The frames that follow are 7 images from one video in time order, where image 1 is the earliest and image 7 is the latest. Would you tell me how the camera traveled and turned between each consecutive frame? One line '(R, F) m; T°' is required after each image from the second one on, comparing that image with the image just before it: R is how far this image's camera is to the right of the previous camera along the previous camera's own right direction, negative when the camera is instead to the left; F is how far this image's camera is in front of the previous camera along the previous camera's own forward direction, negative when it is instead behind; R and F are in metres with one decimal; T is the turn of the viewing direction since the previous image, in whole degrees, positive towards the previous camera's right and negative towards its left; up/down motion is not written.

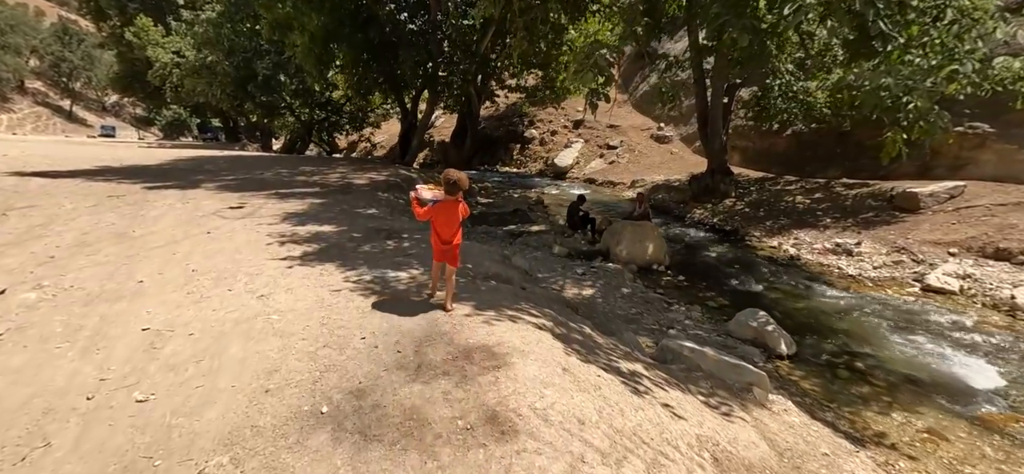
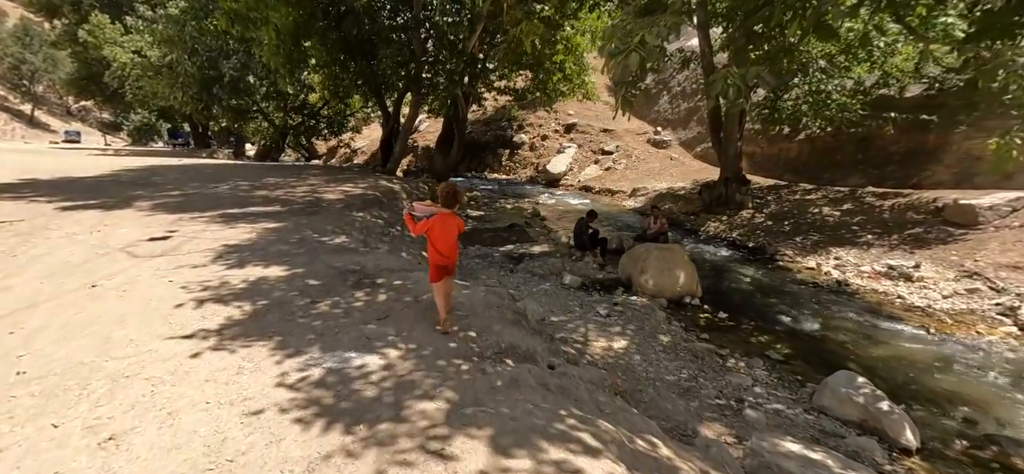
(-0.3, +1.6) m; +2°
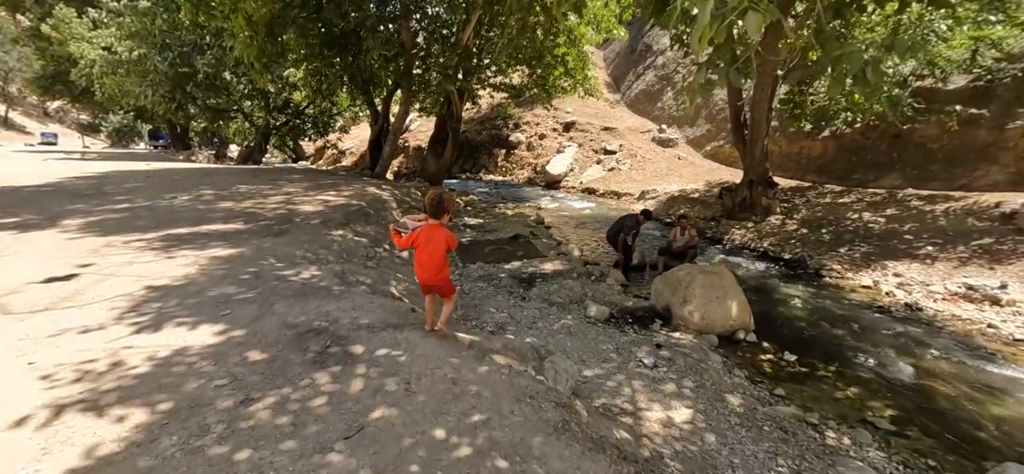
(-0.3, +1.4) m; +1°
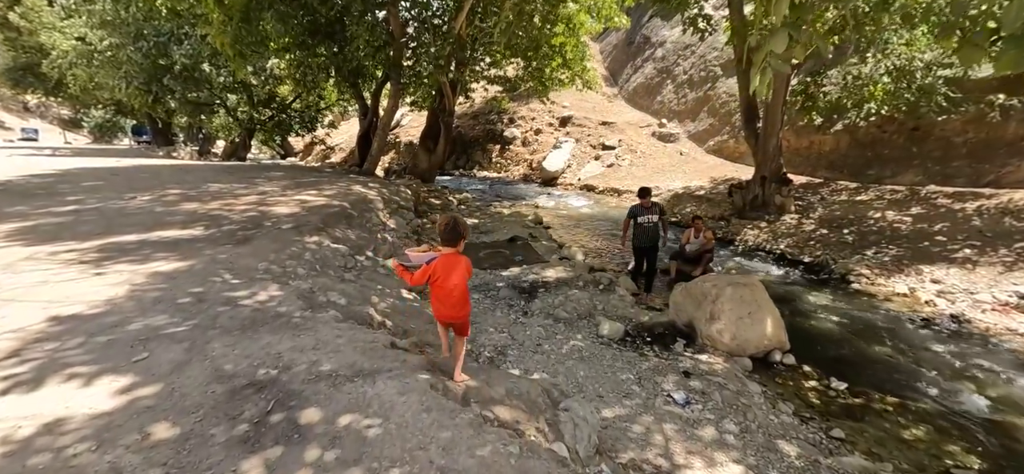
(-0.1, +0.8) m; +1°
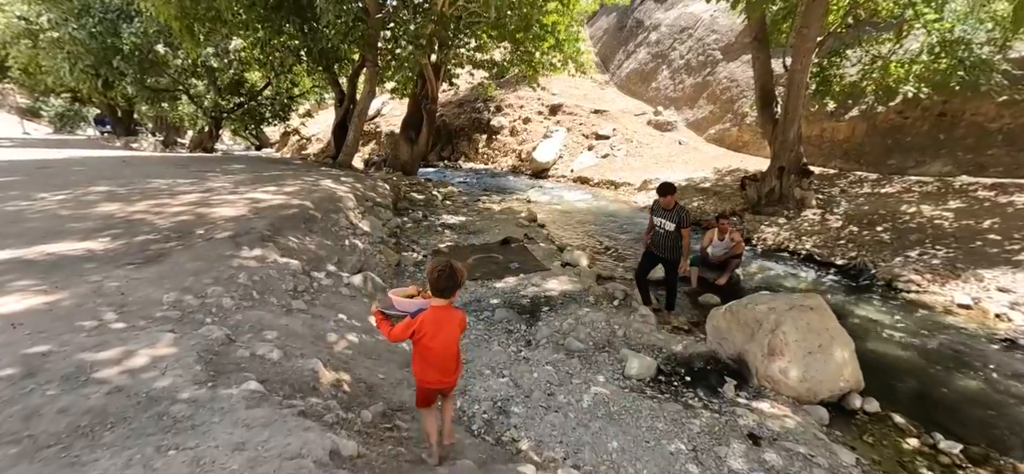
(-0.1, +1.3) m; +2°
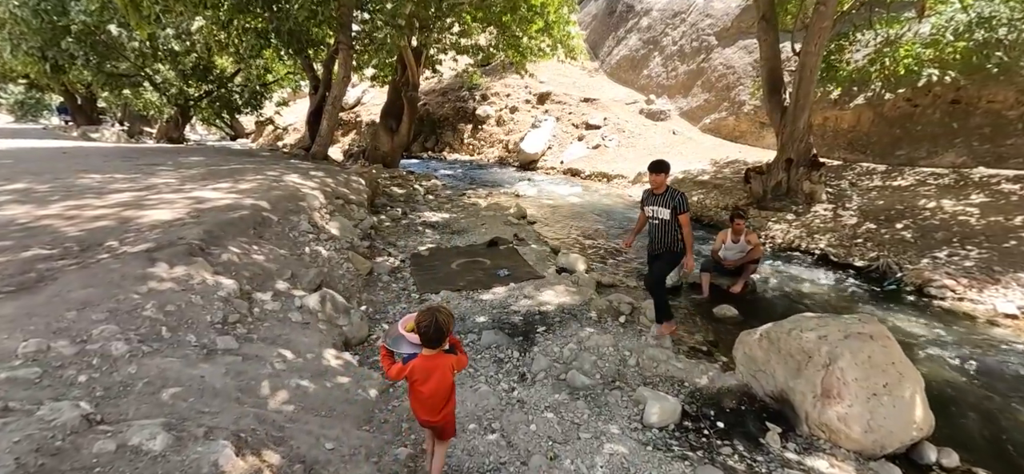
(0.0, +0.9) m; +2°
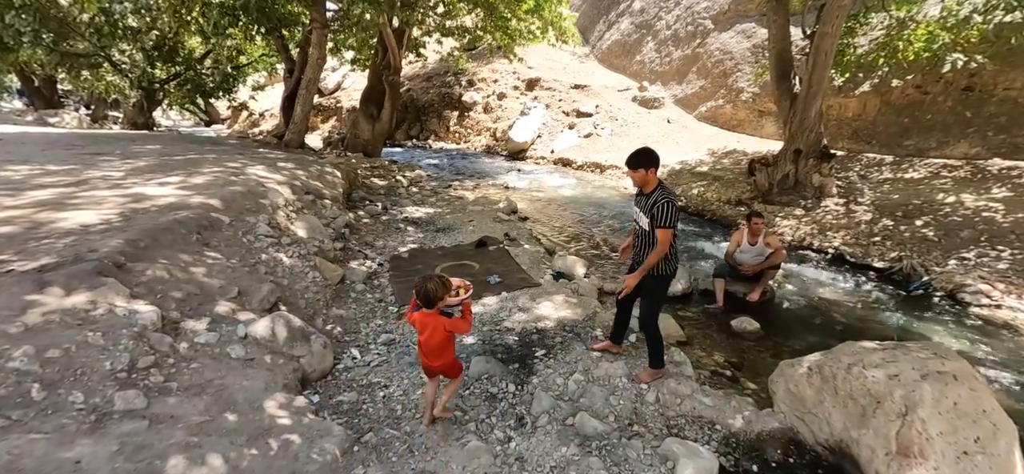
(-0.1, +0.8) m; +2°
